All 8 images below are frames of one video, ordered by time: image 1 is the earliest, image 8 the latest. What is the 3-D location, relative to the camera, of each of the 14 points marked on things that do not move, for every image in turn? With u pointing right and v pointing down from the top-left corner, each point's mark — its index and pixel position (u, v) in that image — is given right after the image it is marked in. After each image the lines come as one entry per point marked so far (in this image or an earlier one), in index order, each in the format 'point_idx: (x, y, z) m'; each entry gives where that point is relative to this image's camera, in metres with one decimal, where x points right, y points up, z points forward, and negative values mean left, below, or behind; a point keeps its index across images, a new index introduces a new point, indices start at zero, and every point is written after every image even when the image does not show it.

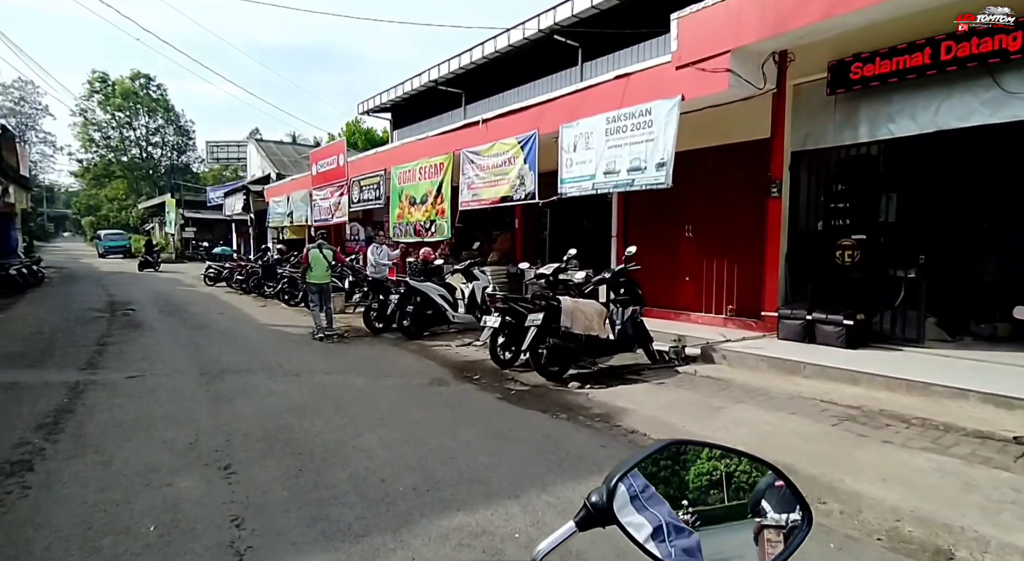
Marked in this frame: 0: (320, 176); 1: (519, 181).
0: (-5.7, +3.1, +17.1) m
1: (+0.1, +1.5, +8.8) m
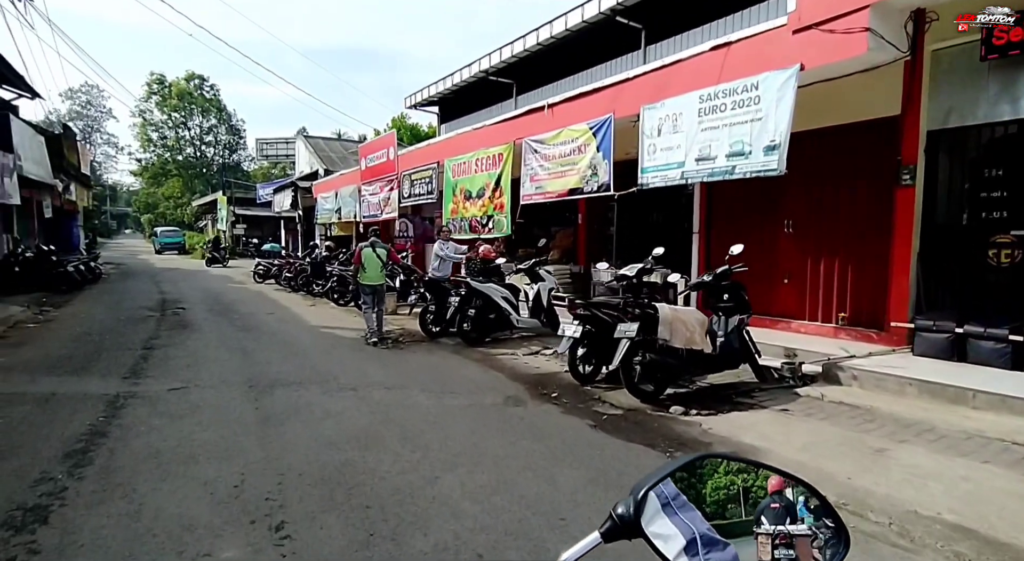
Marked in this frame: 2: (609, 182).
0: (-4.1, +3.2, +16.6) m
1: (+1.1, +1.5, +7.9) m
2: (+1.3, +1.3, +7.6) m
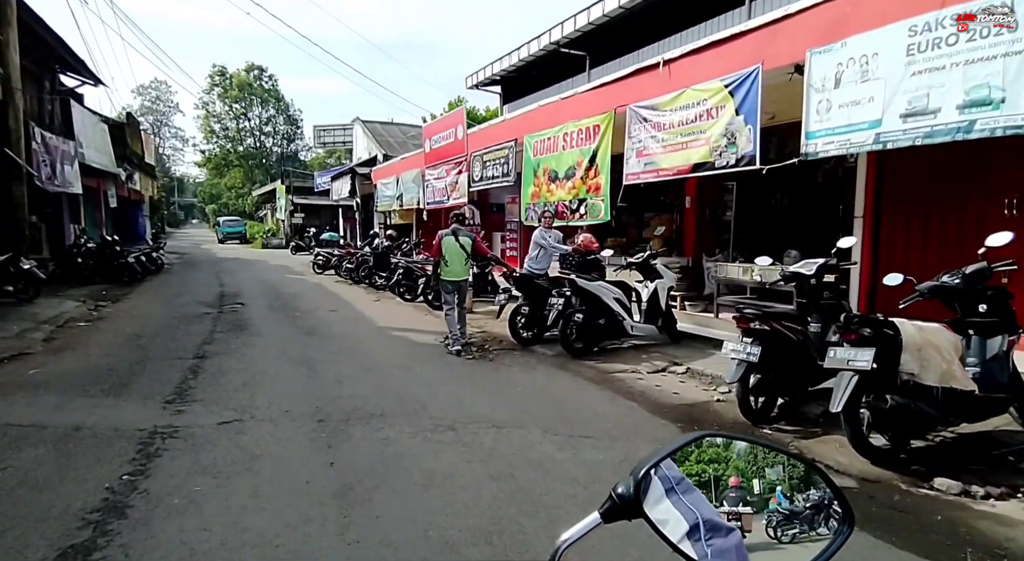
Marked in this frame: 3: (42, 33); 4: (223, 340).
0: (-2.1, +3.4, +15.4) m
1: (+2.4, +1.6, +6.3) m
2: (+2.5, +1.3, +6.0) m
3: (-11.0, +5.8, +13.4) m
4: (-3.6, -0.8, +7.2) m
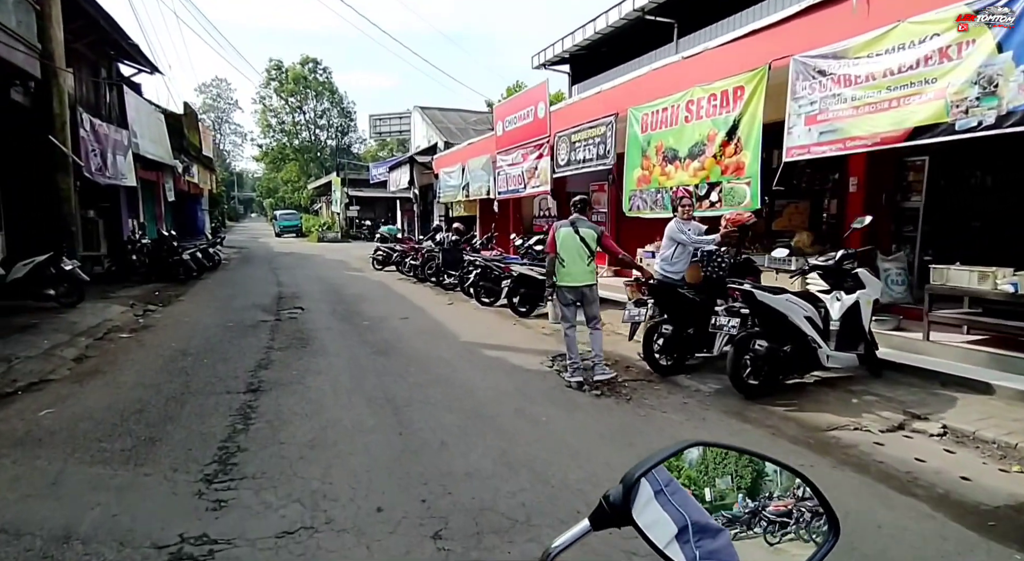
0: (-0.1, +3.5, +13.8) m
1: (+3.6, +1.5, +4.4) m
2: (+3.7, +1.2, +4.0) m
3: (-9.2, +5.8, +12.5) m
4: (-2.3, -0.8, +5.8) m
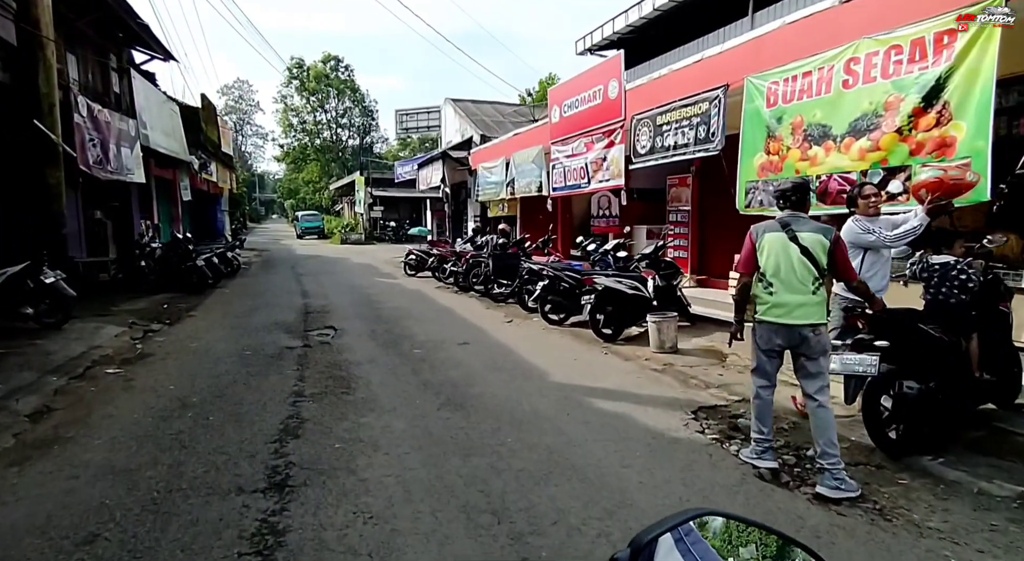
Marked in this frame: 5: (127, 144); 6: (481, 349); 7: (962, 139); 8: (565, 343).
0: (+1.1, +3.3, +11.9) m
1: (+4.5, +1.3, +2.4) m
2: (+4.6, +1.0, +2.1) m
3: (-8.0, +5.6, +10.9) m
4: (-1.4, -1.0, +4.1) m
5: (-7.7, +2.7, +11.4) m
6: (-0.4, -0.8, +6.8) m
7: (+3.7, +1.2, +4.7) m
8: (+0.7, -0.8, +7.3) m
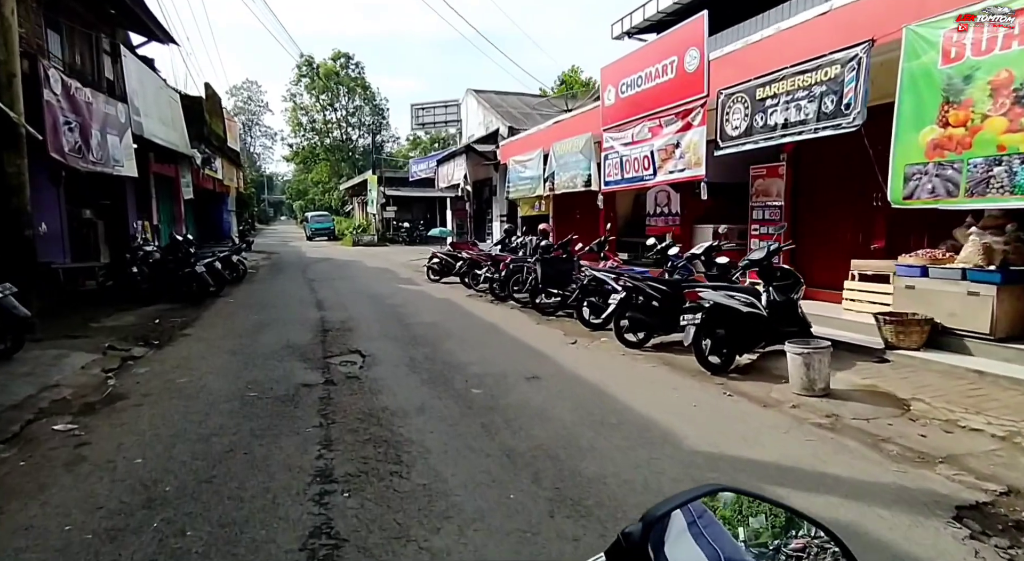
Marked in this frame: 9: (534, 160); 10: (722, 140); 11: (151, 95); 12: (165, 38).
0: (+2.0, +3.1, +10.2) m
1: (+5.2, +1.1, +0.7) m
2: (+5.4, +0.9, +0.3) m
3: (-7.1, +5.5, +9.3) m
4: (-0.6, -1.2, +2.4) m
5: (-6.8, +2.6, +9.8) m
6: (+0.4, -0.9, +5.2) m
7: (+4.5, +1.0, +3.0) m
8: (+1.5, -0.9, +5.6) m
9: (+0.6, +3.0, +14.2) m
10: (+2.9, +1.9, +7.8) m
11: (-7.8, +4.0, +12.4) m
12: (-8.9, +6.2, +14.7) m
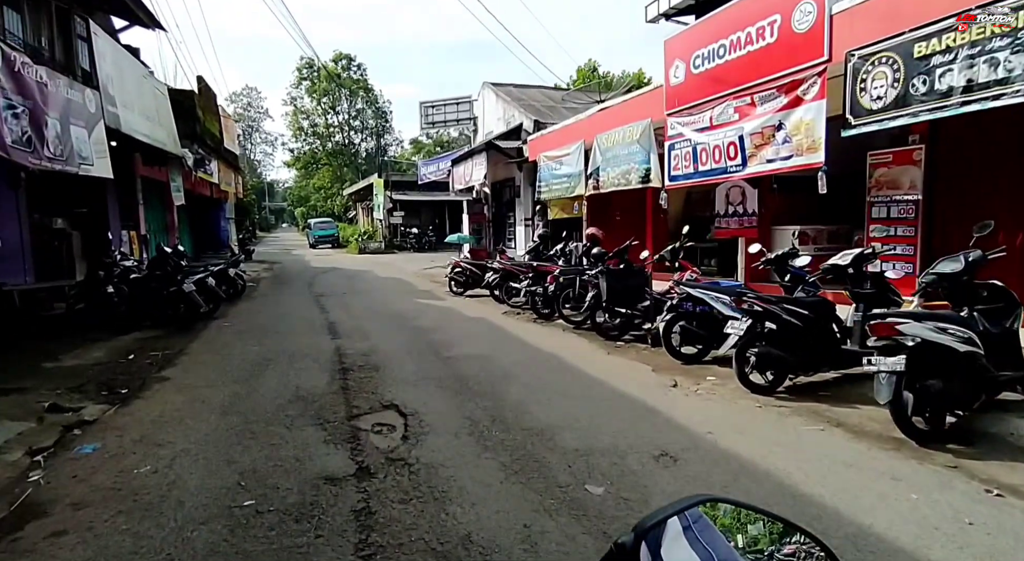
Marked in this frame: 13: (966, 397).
0: (+2.7, +2.9, +8.5) m
1: (+6.0, +1.0, -1.1) m
2: (+6.1, +0.8, -1.5) m
3: (-6.4, +5.1, +7.6) m
4: (+0.2, -1.4, +0.6) m
5: (-6.1, +2.2, +8.1) m
6: (+1.2, -1.1, +3.4) m
7: (+5.2, +0.9, +1.2) m
8: (+2.3, -1.1, +3.8) m
9: (+1.3, +2.7, +12.4) m
10: (+3.6, +1.7, +6.0) m
11: (-7.1, +3.7, +10.6) m
12: (-8.2, +5.8, +13.0) m
13: (+3.2, -0.8, +4.0) m
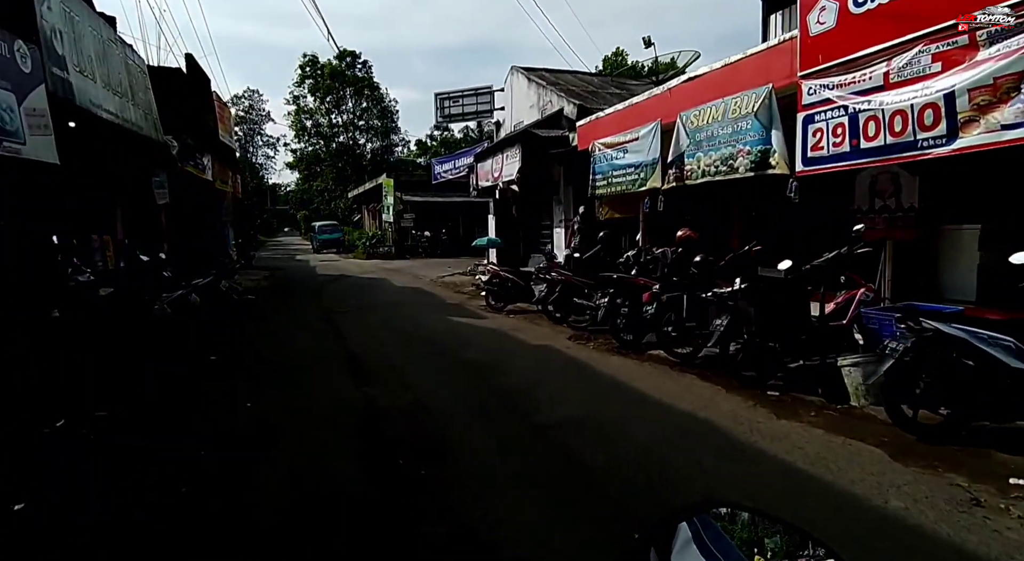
0: (+3.7, +2.7, +6.1) m
1: (+6.9, +0.9, -3.5) m
2: (+7.1, +0.7, -3.9) m
3: (-5.4, +4.9, +5.3) m
4: (+1.1, -1.5, -1.8) m
5: (-5.1, +2.0, +5.7) m
6: (+2.2, -1.3, +1.0) m
7: (+6.2, +0.7, -1.3) m
8: (+3.3, -1.3, +1.4) m
9: (+2.3, +2.5, +10.1) m
10: (+4.6, +1.5, +3.6) m
11: (-6.1, +3.4, +8.3) m
12: (-7.2, +5.6, +10.6) m
13: (+4.2, -1.0, +1.6) m
